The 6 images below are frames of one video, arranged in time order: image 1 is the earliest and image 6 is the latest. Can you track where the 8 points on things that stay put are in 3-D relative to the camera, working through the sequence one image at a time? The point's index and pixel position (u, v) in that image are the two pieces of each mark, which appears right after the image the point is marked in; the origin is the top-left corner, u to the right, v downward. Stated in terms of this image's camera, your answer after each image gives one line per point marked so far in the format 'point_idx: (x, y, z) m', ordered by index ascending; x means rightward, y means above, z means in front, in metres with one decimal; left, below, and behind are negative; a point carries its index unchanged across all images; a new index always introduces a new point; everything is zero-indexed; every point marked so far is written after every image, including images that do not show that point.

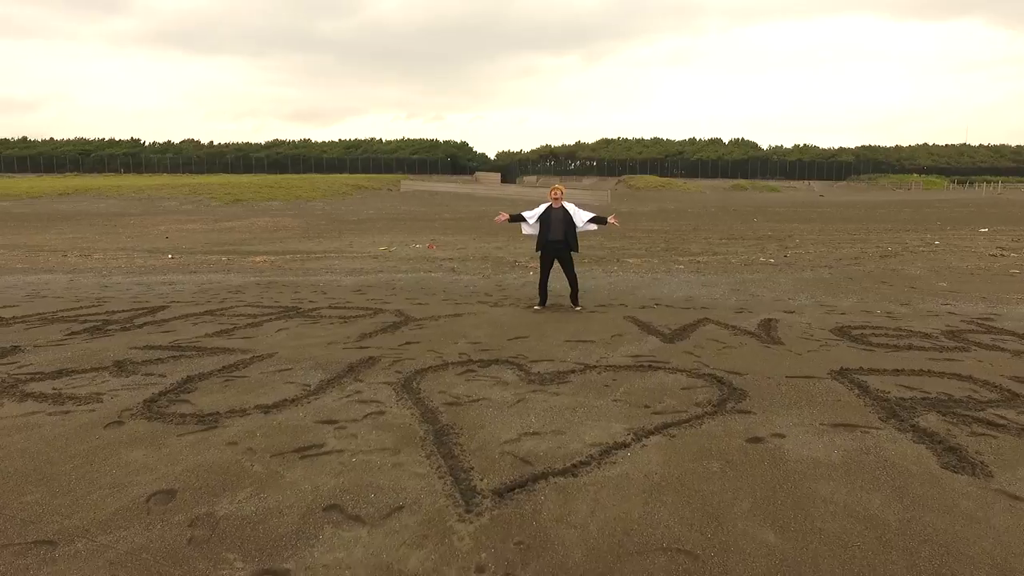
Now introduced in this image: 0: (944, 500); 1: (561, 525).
0: (+1.5, -0.7, +2.1) m
1: (+0.1, -0.8, +1.9) m
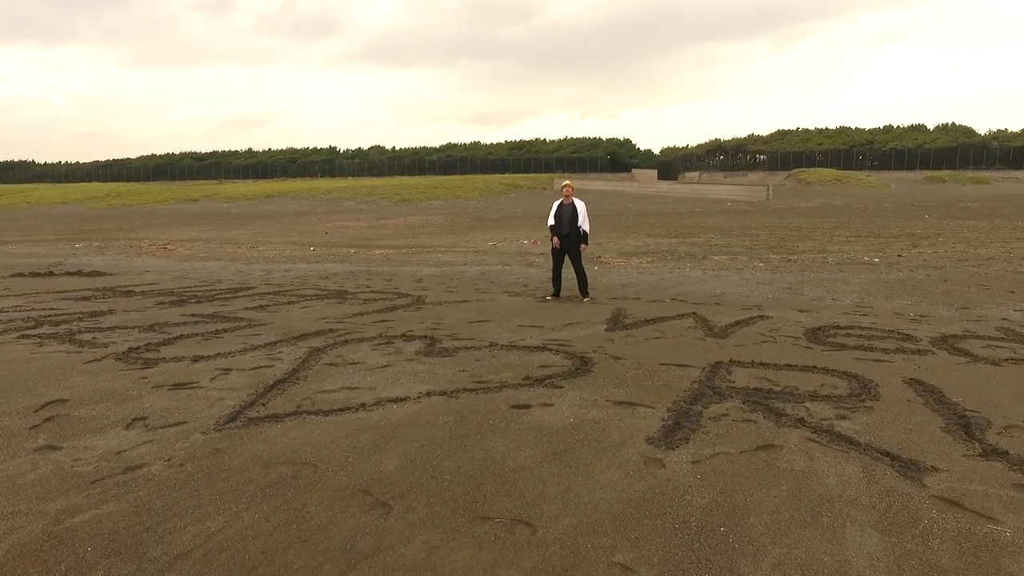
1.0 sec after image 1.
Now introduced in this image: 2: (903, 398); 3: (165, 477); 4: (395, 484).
0: (+0.3, -0.7, +2.4) m
1: (-1.1, -0.6, +2.6) m
2: (+2.0, -0.6, +3.2) m
3: (-1.3, -0.7, +2.3) m
4: (-0.4, -0.7, +2.2) m
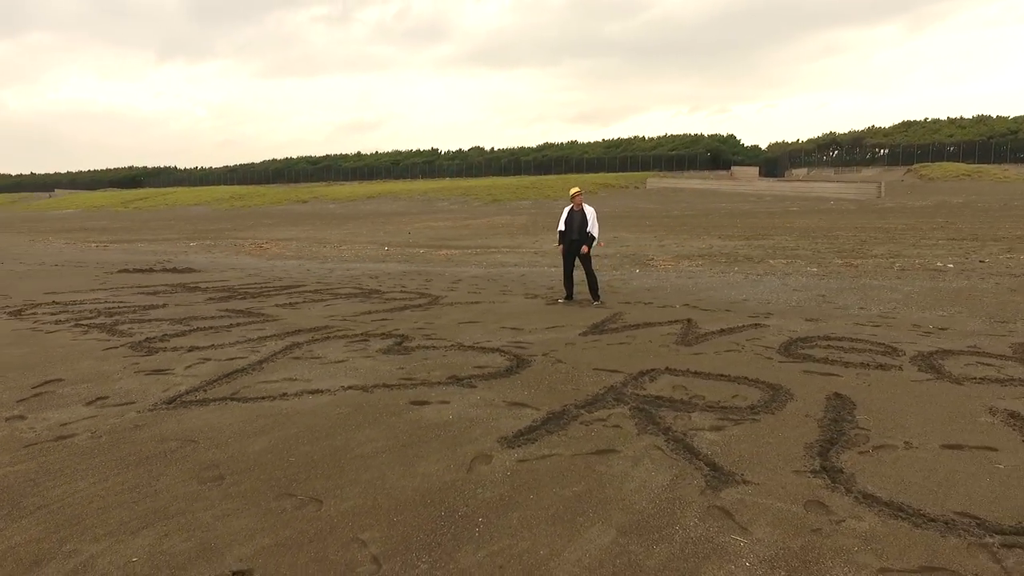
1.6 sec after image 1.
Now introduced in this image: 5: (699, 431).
0: (-0.4, -0.7, +2.6) m
1: (-1.7, -0.7, +3.0) m
2: (+1.5, -0.6, +3.1) m
3: (-2.0, -0.7, +2.8) m
4: (-1.1, -0.7, +2.5) m
5: (+0.9, -0.7, +2.9) m
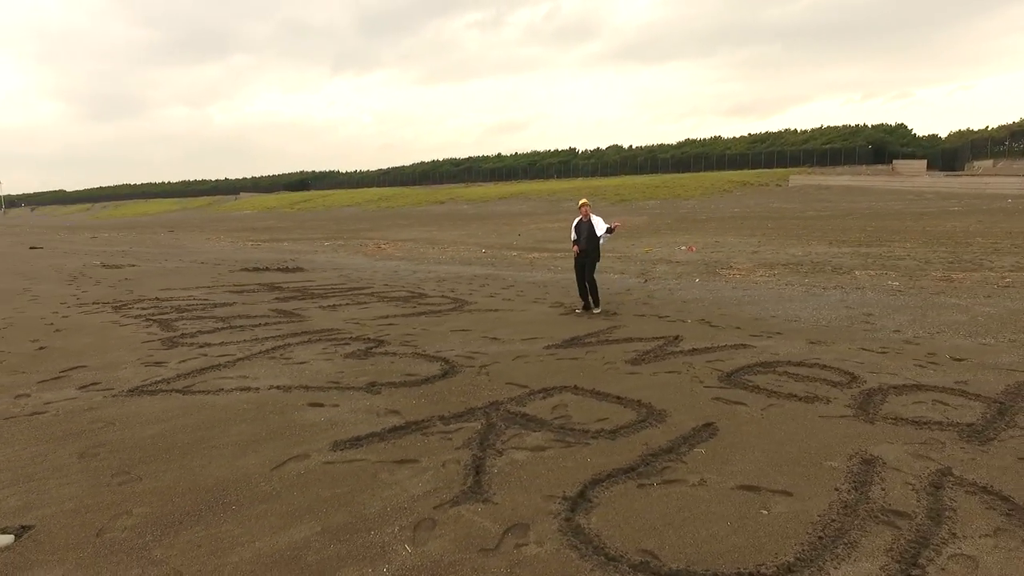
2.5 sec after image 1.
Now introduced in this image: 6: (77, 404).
0: (-1.2, -0.8, +3.1) m
1: (-2.4, -0.7, +3.7) m
2: (+0.7, -0.8, +3.2) m
3: (-2.8, -0.8, +3.6) m
4: (-2.0, -0.8, +3.1) m
5: (0.0, -0.8, +3.0) m
6: (-2.7, -0.7, +3.8) m
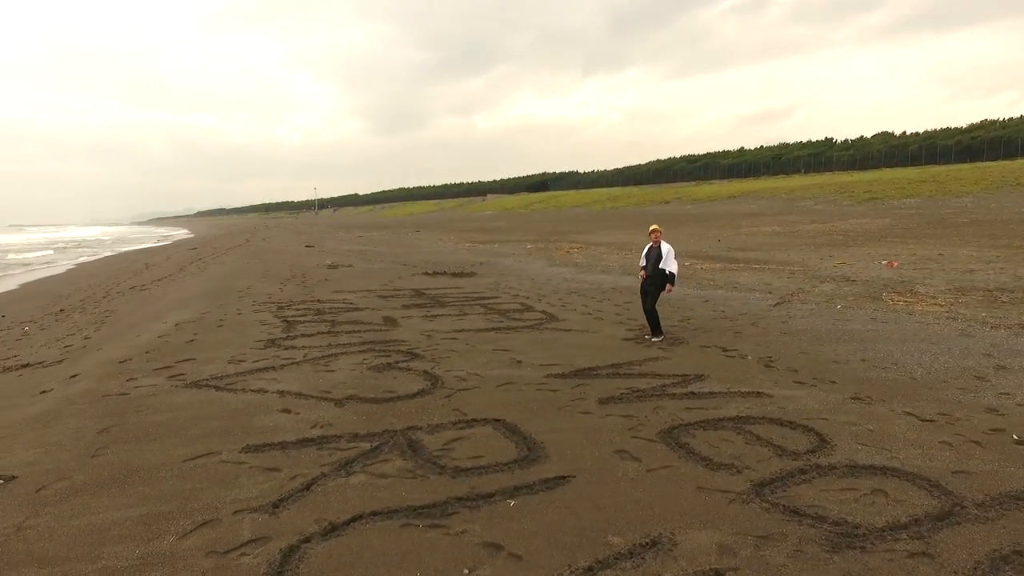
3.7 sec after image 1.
0: (-2.0, -1.0, +4.0) m
1: (-2.8, -0.9, +5.0) m
2: (-0.2, -1.1, +3.3) m
3: (-3.2, -0.9, +5.0) m
4: (-2.7, -1.0, +4.3) m
5: (-0.9, -1.1, +3.5) m
6: (-3.1, -0.9, +5.2) m
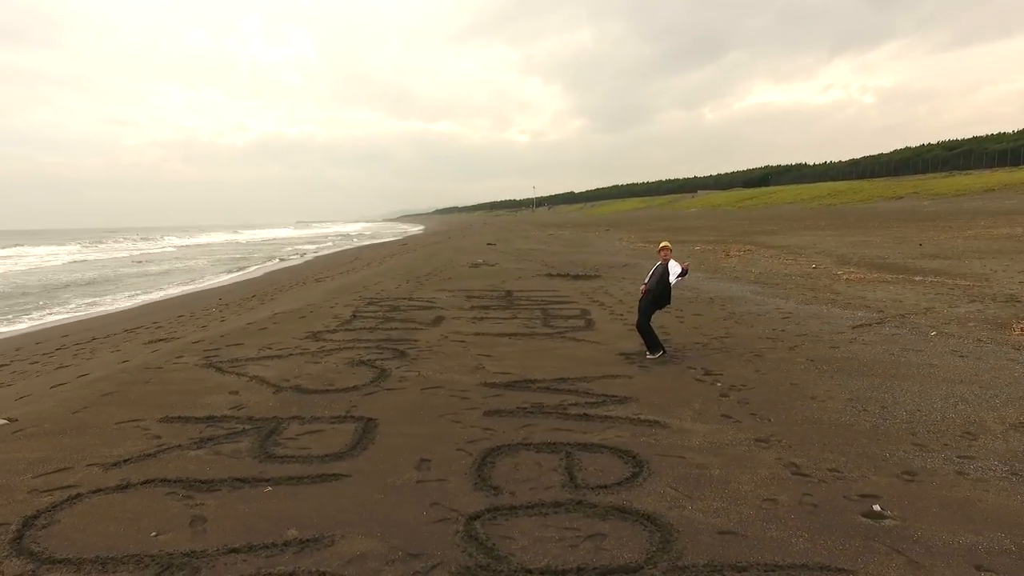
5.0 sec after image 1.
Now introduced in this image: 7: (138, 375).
0: (-3.0, -1.0, +5.1) m
1: (-3.5, -0.9, +6.4) m
2: (-1.5, -1.2, +3.9) m
3: (-3.8, -0.9, +6.4) m
4: (-3.5, -1.0, +5.6) m
5: (-2.1, -1.1, +4.2) m
6: (-3.6, -0.9, +6.6) m
7: (-3.9, -0.9, +6.4) m
